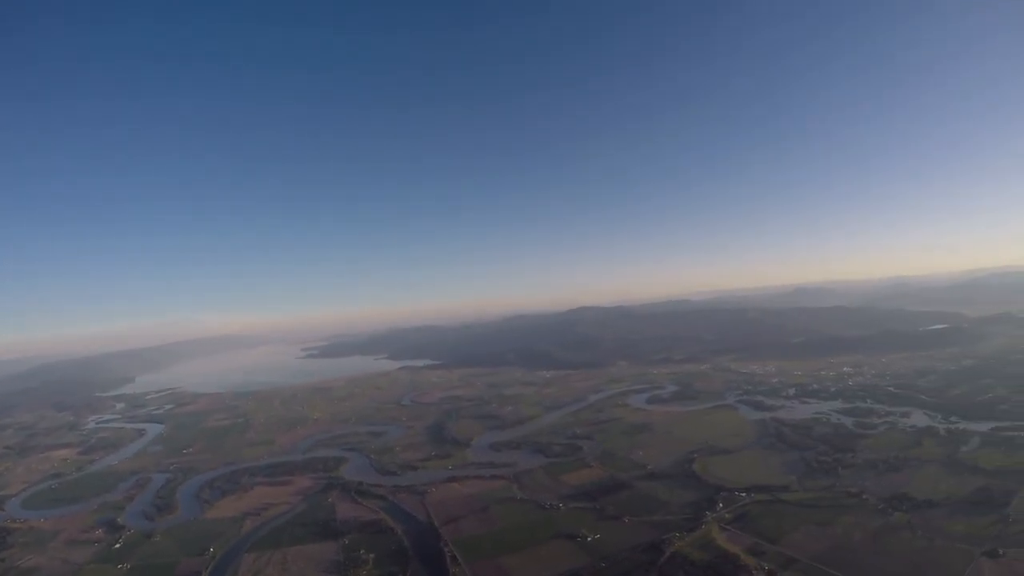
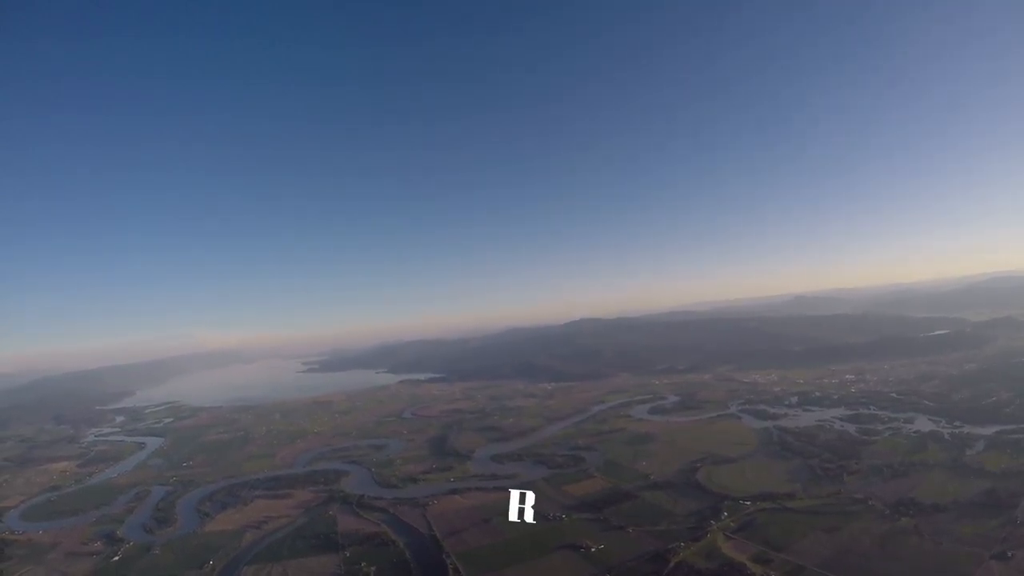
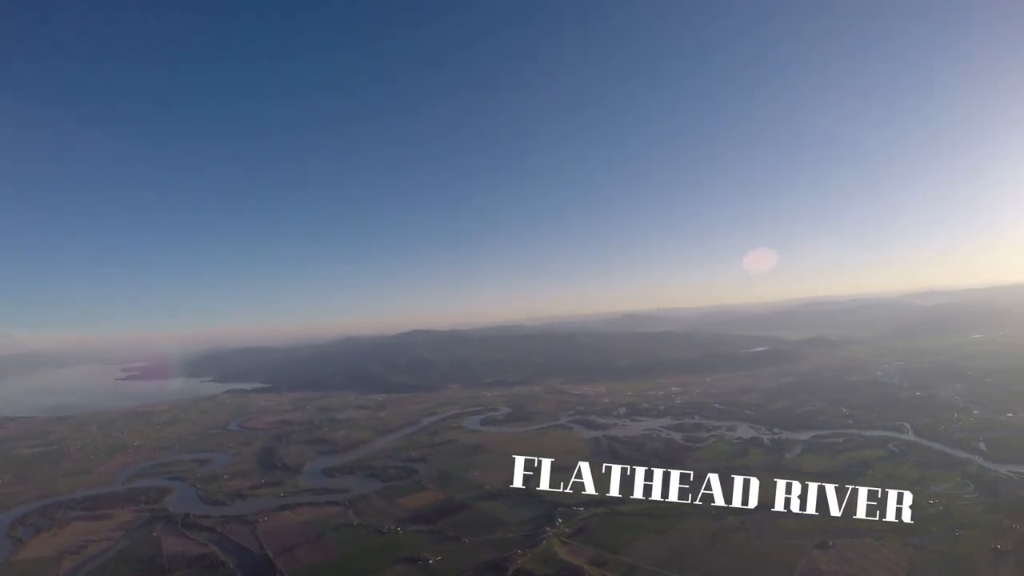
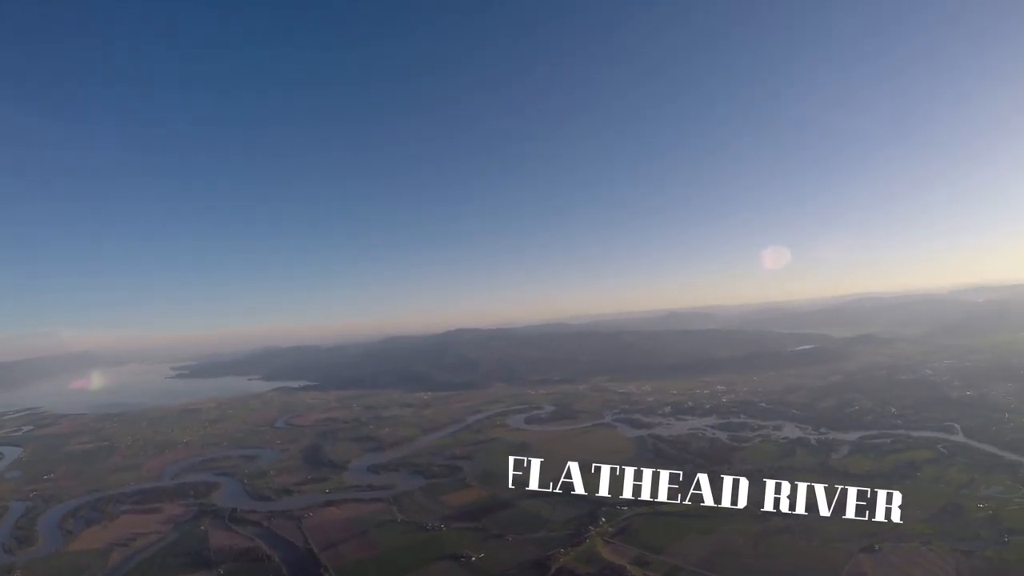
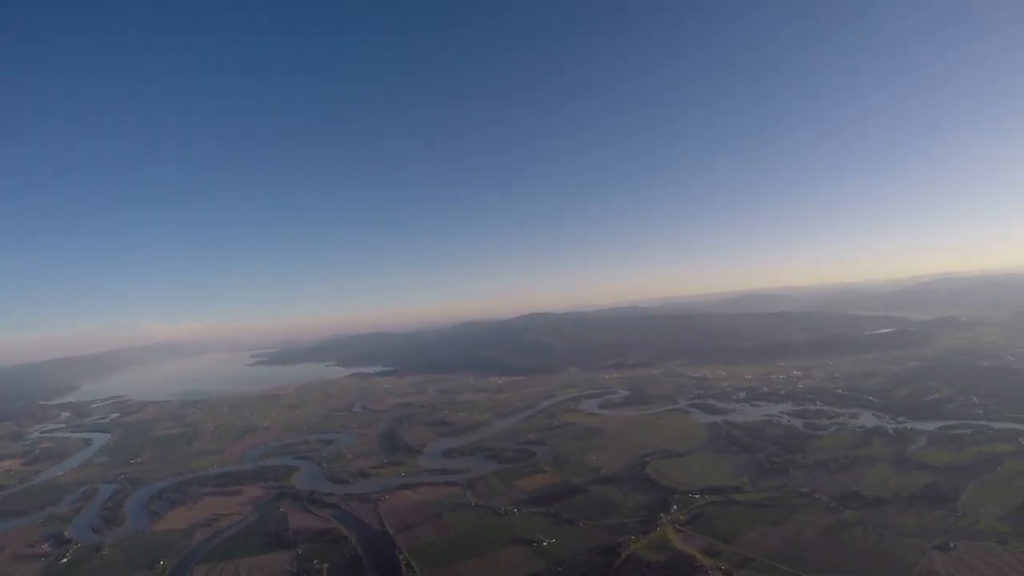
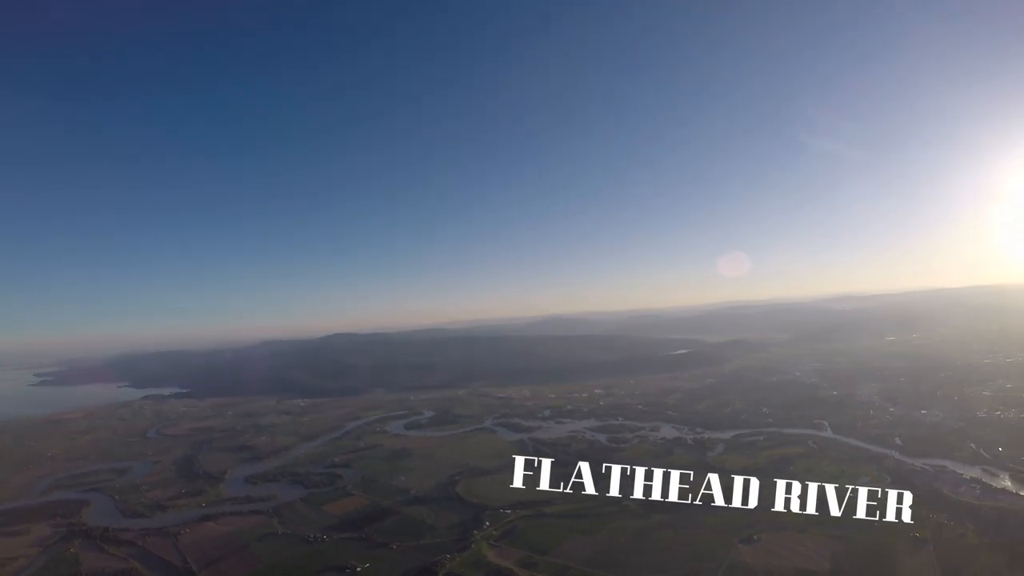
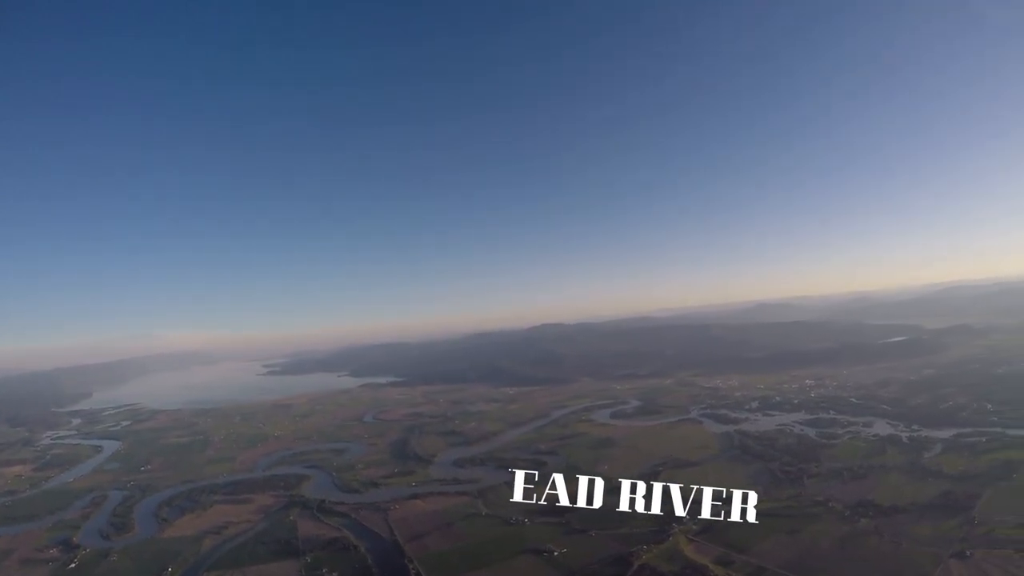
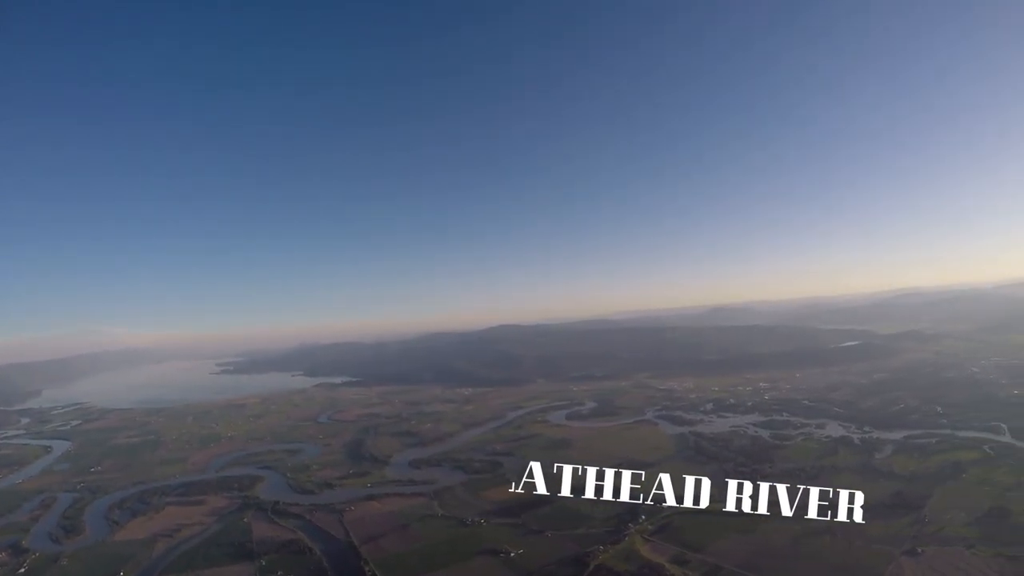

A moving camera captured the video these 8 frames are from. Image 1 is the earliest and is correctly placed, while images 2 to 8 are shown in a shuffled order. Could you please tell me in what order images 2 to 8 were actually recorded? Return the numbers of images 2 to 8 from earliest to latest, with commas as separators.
5, 2, 7, 8, 4, 3, 6
